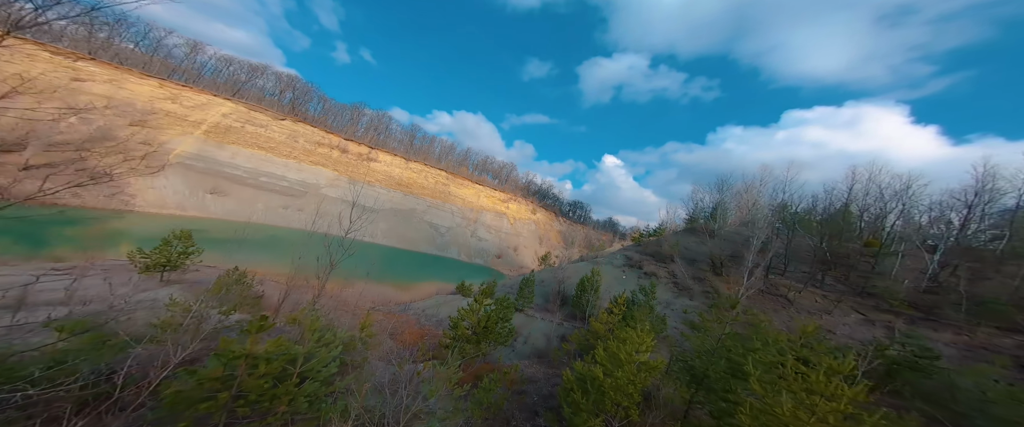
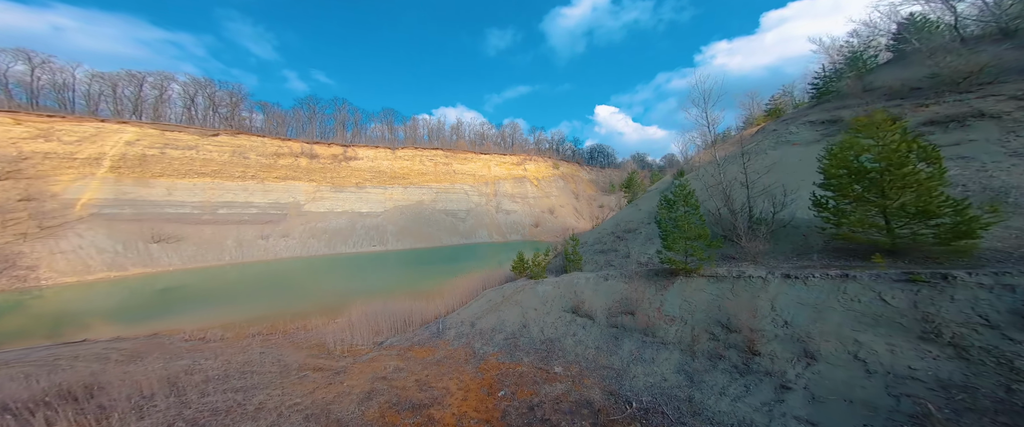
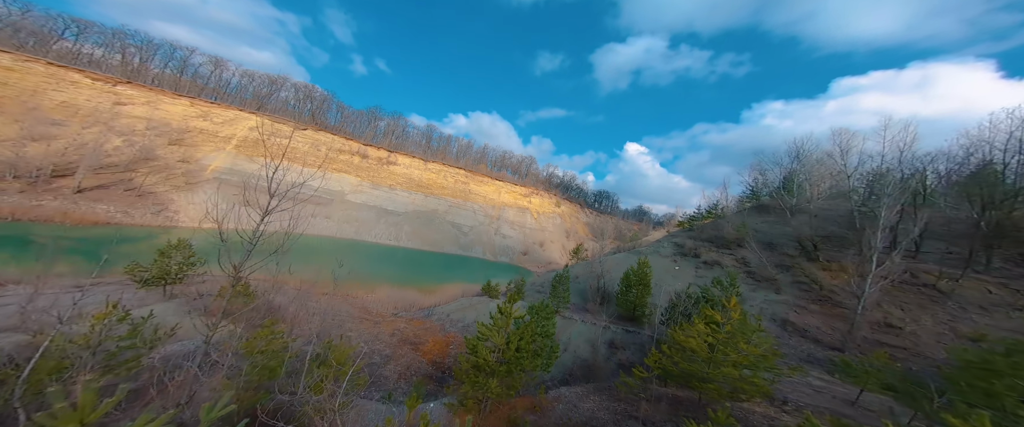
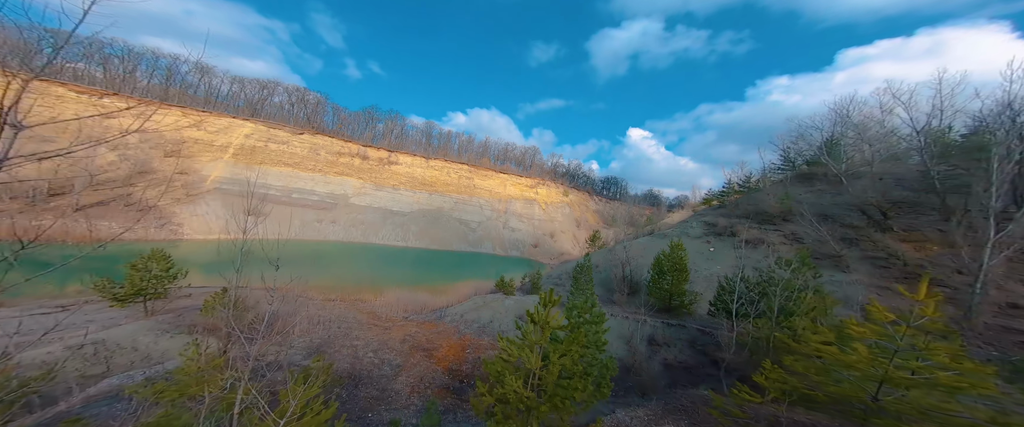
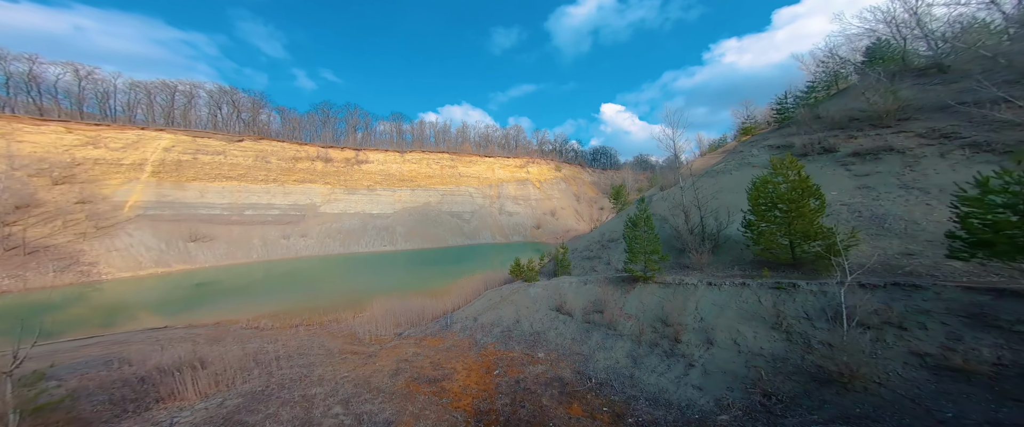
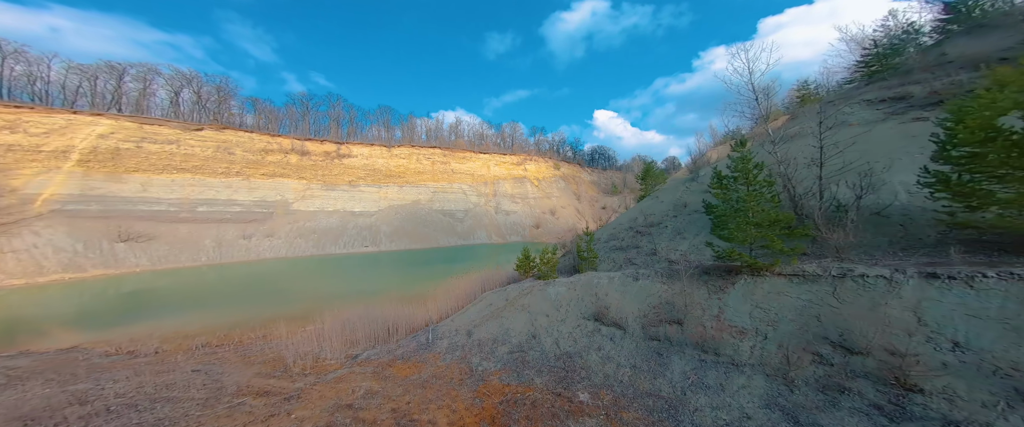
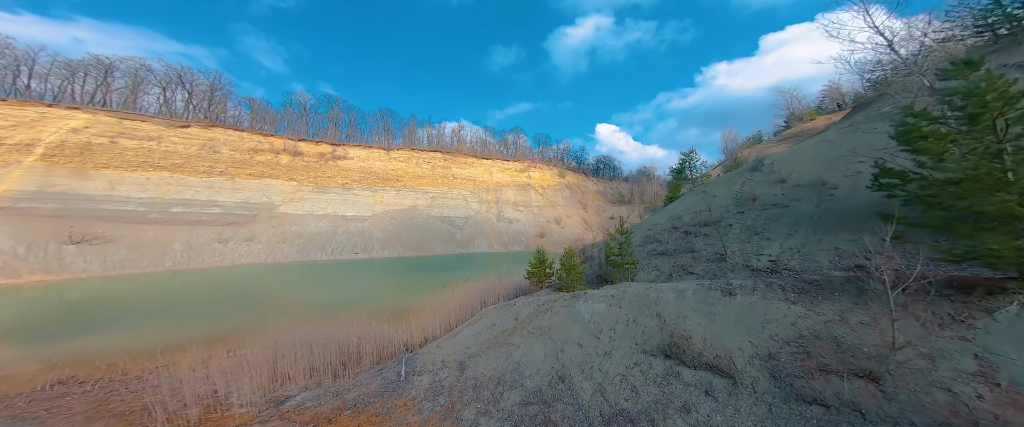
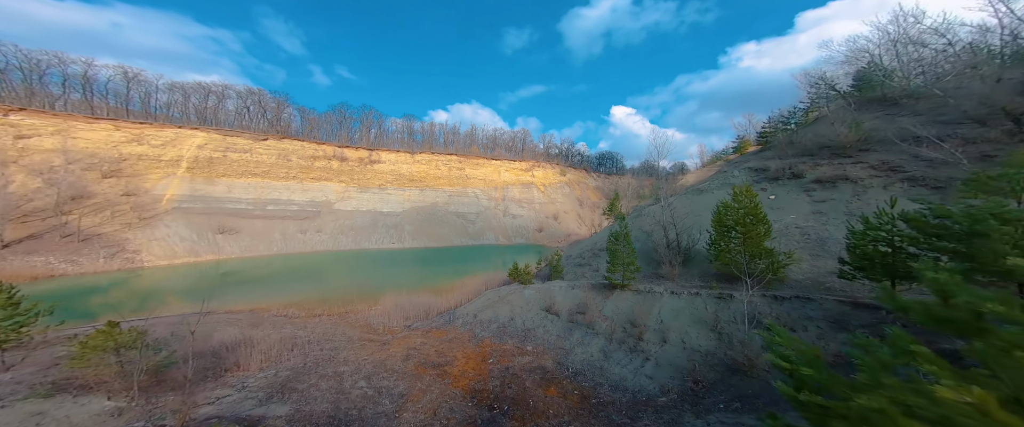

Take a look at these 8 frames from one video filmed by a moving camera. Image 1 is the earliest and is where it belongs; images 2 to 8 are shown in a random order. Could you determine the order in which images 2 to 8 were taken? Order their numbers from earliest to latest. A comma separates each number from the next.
3, 4, 8, 5, 2, 6, 7
